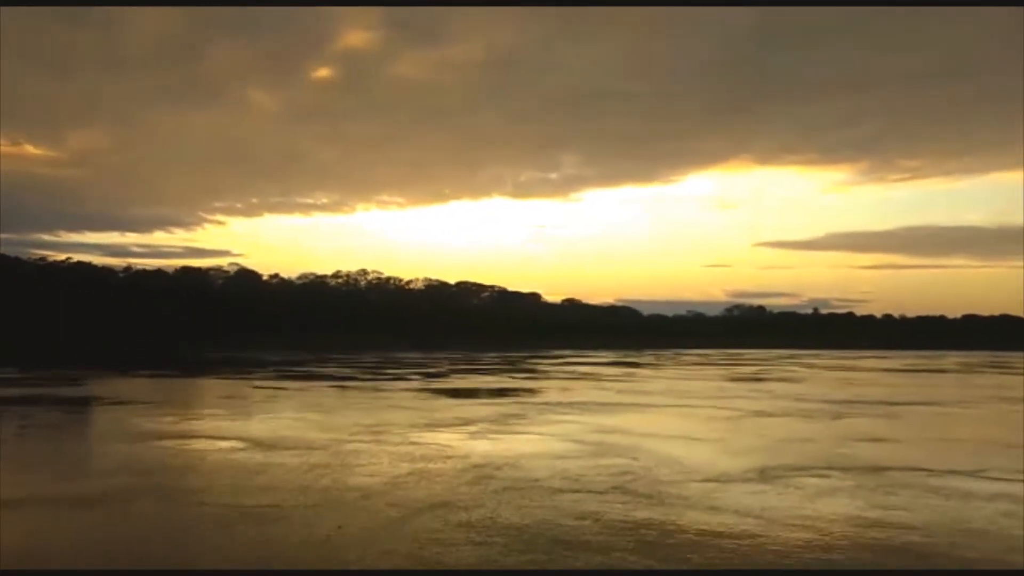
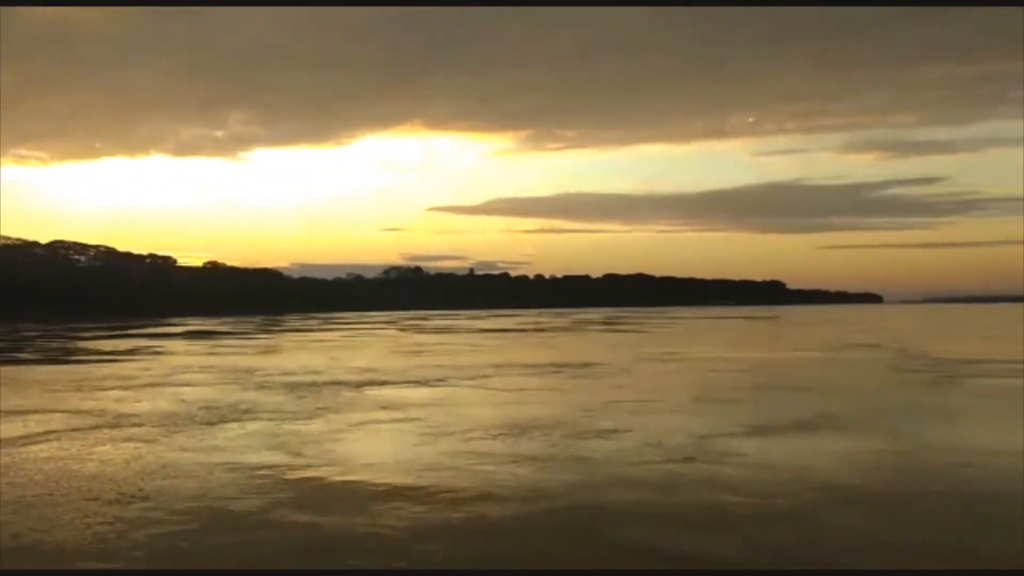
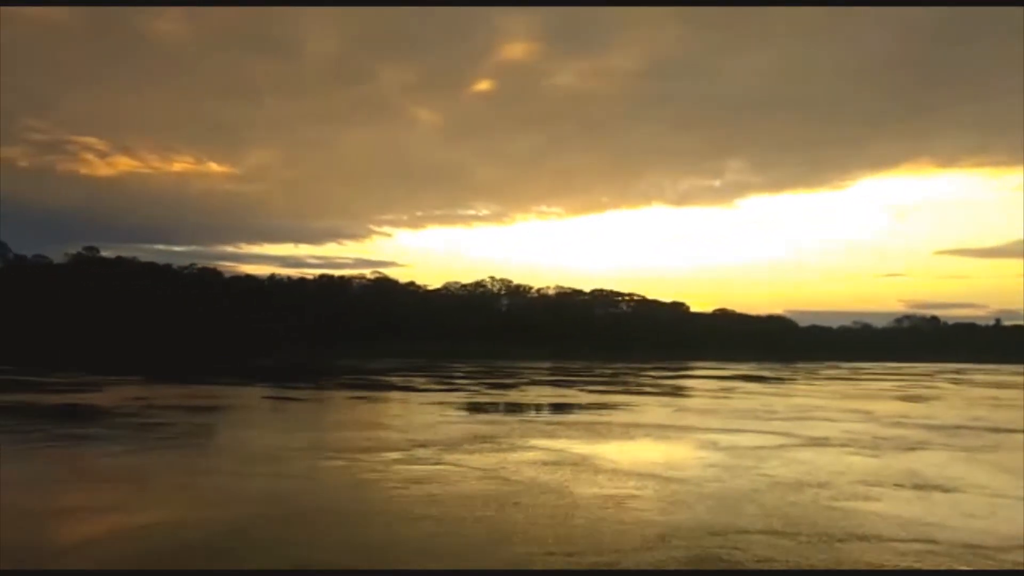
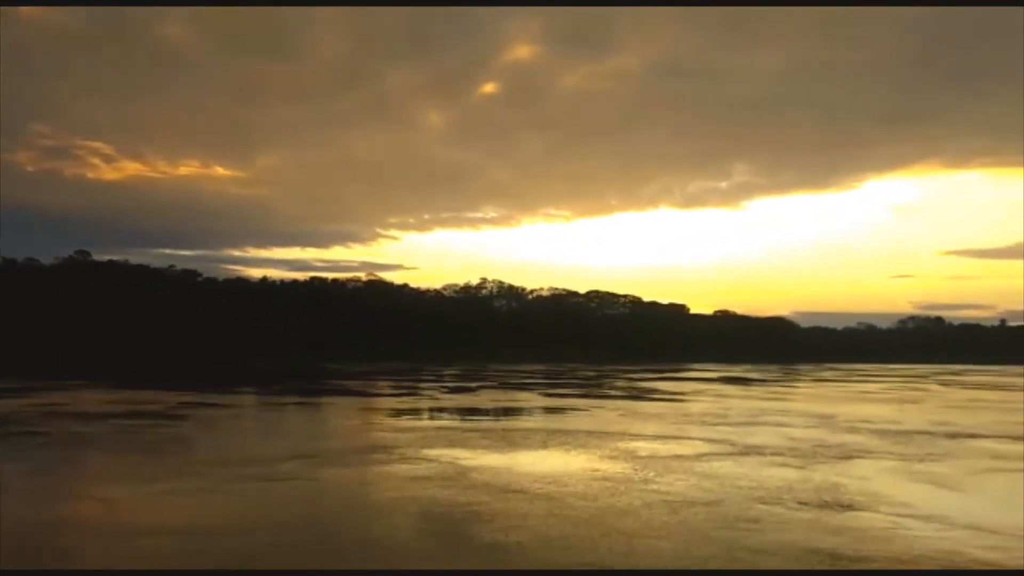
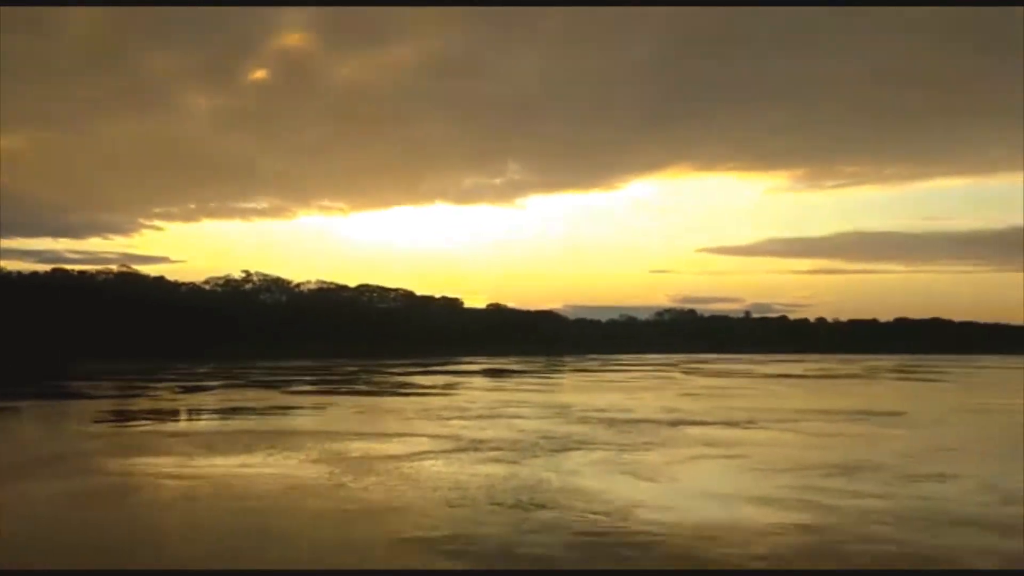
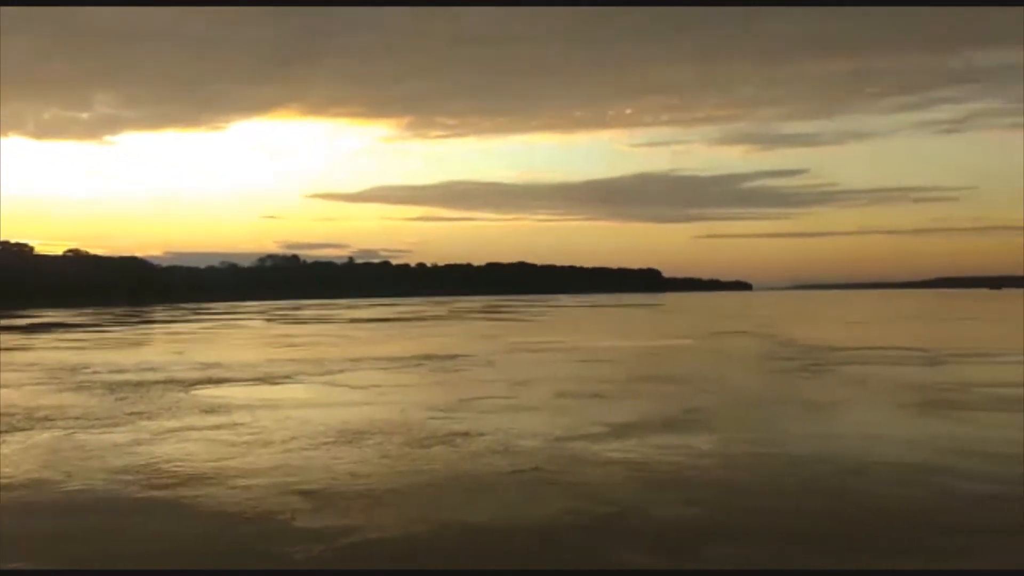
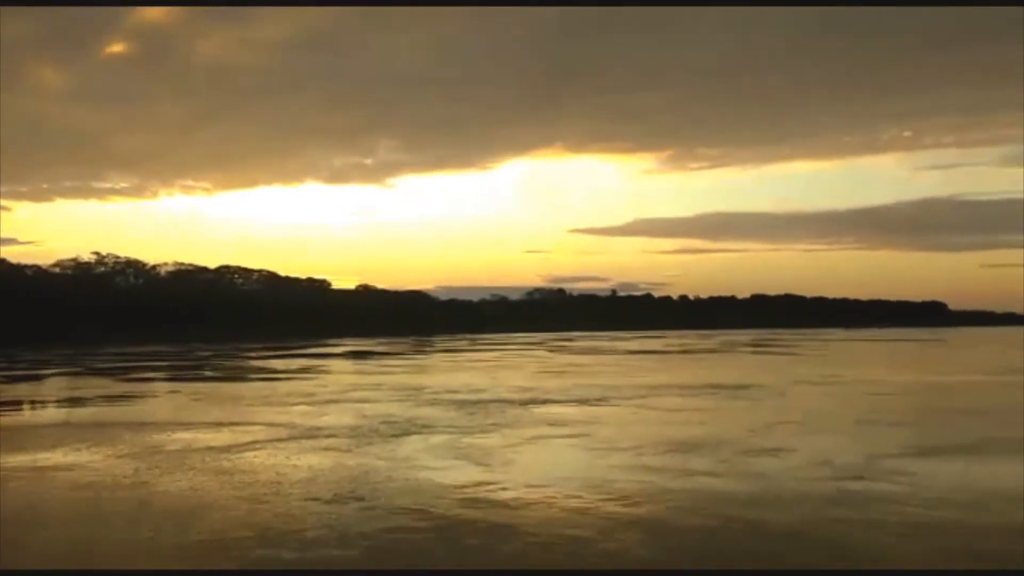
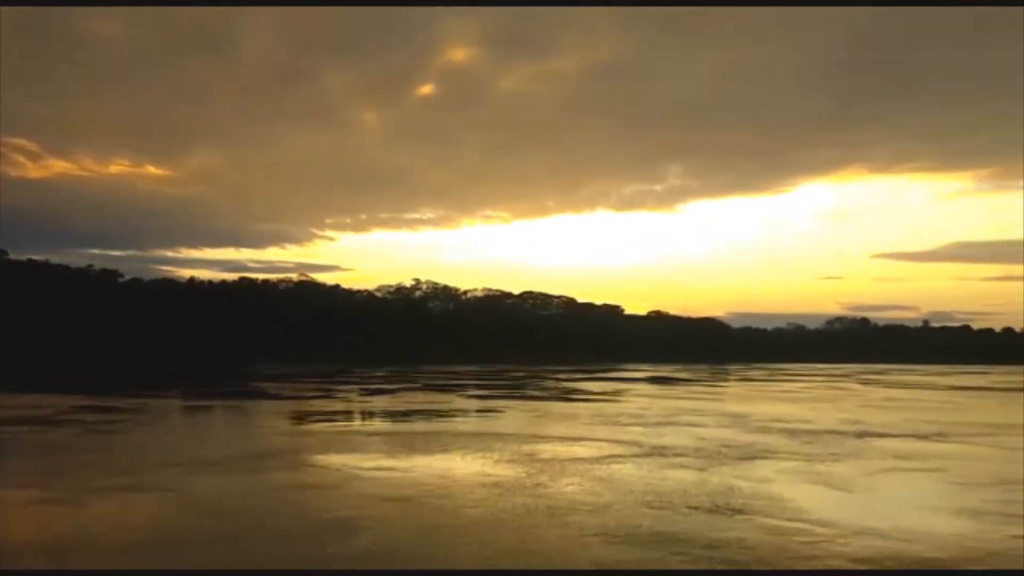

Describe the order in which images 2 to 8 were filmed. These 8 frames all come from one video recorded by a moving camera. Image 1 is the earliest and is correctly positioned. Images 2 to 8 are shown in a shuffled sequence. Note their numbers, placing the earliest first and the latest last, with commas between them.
3, 4, 8, 5, 7, 2, 6
